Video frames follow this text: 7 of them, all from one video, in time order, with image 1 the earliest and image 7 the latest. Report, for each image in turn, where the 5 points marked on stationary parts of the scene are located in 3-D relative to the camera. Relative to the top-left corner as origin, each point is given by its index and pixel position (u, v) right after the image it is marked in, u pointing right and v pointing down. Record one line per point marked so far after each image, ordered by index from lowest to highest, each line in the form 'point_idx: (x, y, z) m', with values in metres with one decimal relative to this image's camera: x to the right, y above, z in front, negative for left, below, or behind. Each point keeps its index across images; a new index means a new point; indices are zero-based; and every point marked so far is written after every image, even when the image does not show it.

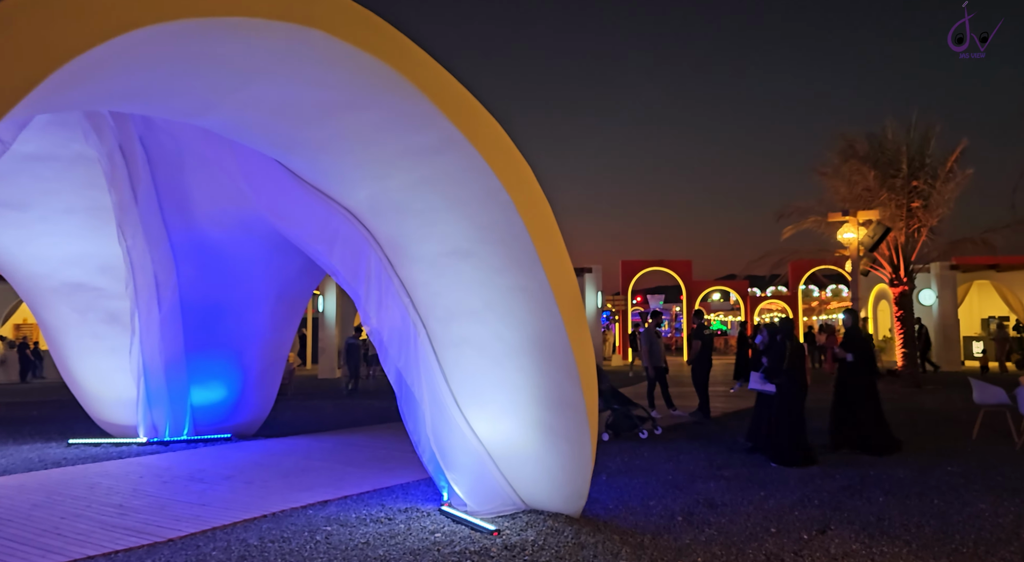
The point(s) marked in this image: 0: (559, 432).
0: (+0.4, -1.3, +5.6) m
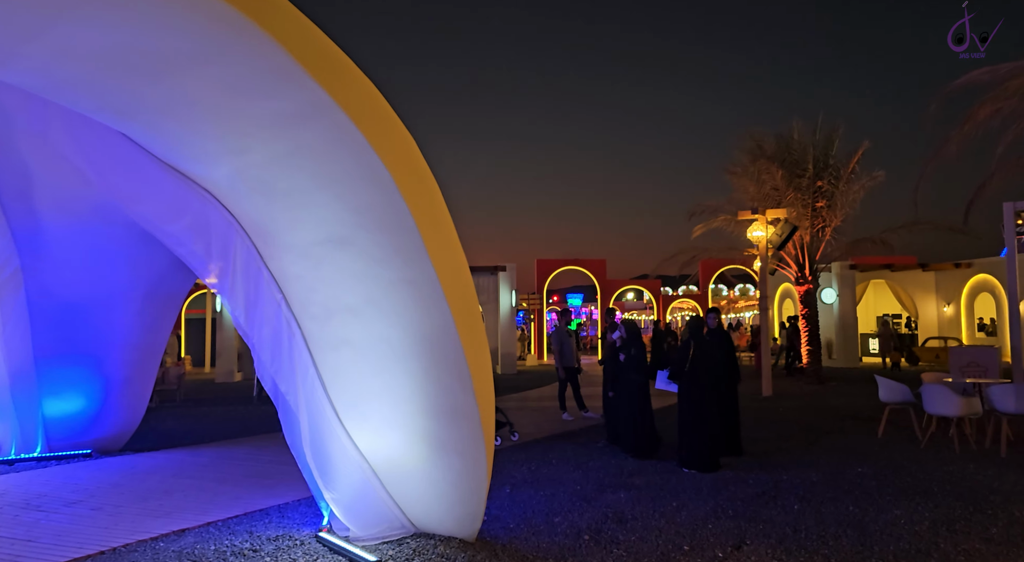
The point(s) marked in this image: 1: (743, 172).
0: (-0.4, -1.2, +4.9) m
1: (+5.6, +2.7, +16.5) m
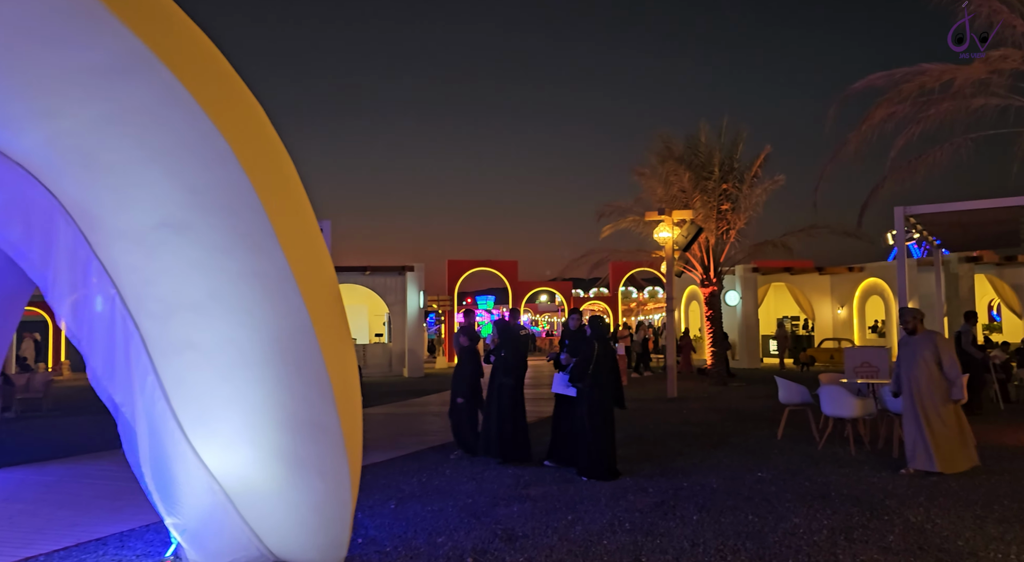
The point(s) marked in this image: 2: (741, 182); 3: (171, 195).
0: (-1.3, -1.2, +4.3) m
1: (+3.4, +2.6, +16.5) m
2: (+5.6, +2.4, +16.4) m
3: (-2.0, +0.5, +4.0) m
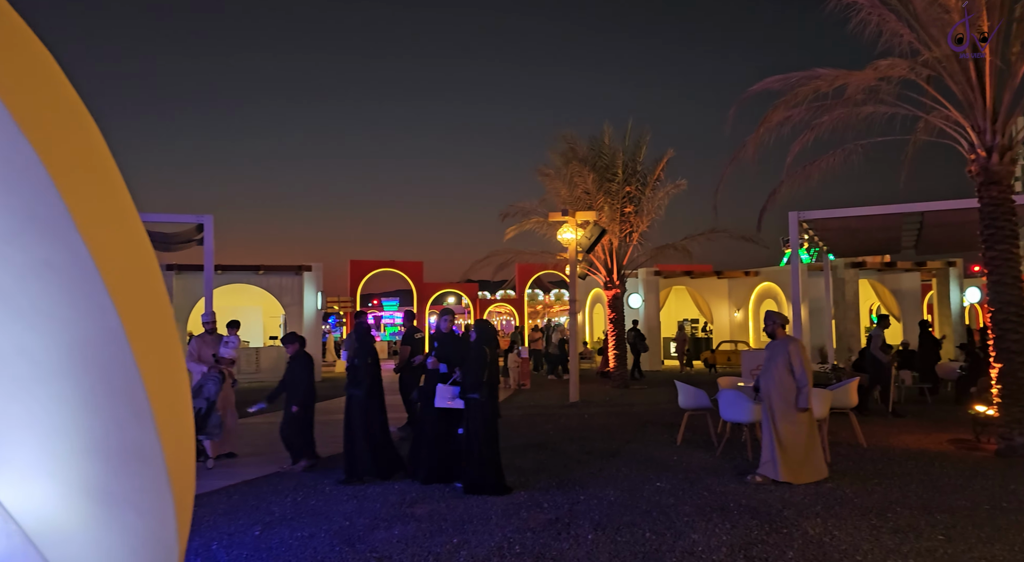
0: (-2.0, -1.1, +3.5) m
1: (+1.1, +2.6, +16.2) m
2: (+3.2, +2.3, +16.5) m
3: (-2.7, +0.6, +3.2) m
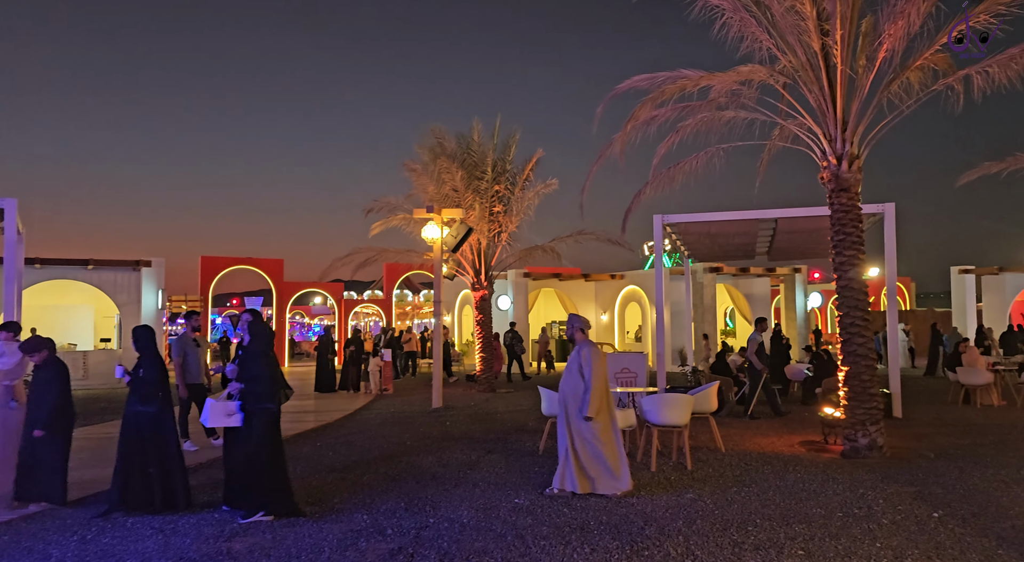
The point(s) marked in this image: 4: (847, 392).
0: (-2.7, -1.1, +2.4) m
1: (-2.0, +2.6, +15.5) m
2: (0.0, +2.3, +16.2) m
3: (-3.3, +0.6, +2.0) m
4: (+3.7, -1.2, +7.4) m
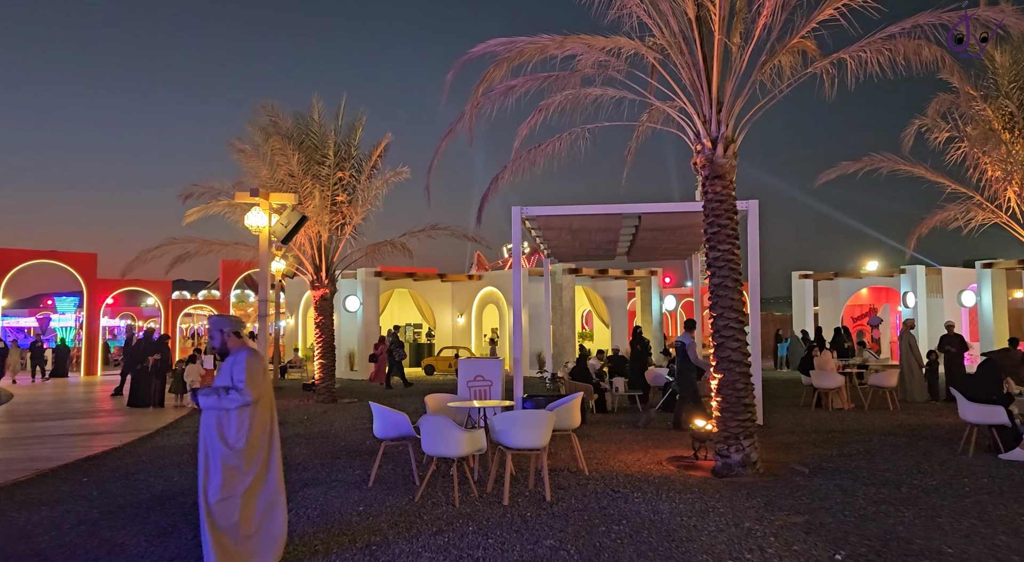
0: (-3.2, -0.9, +0.4) m
1: (-5.2, +2.6, +13.4) m
2: (-3.3, +2.4, +14.5) m
3: (-3.7, +0.8, -0.1) m
4: (+2.0, -1.2, +6.6) m
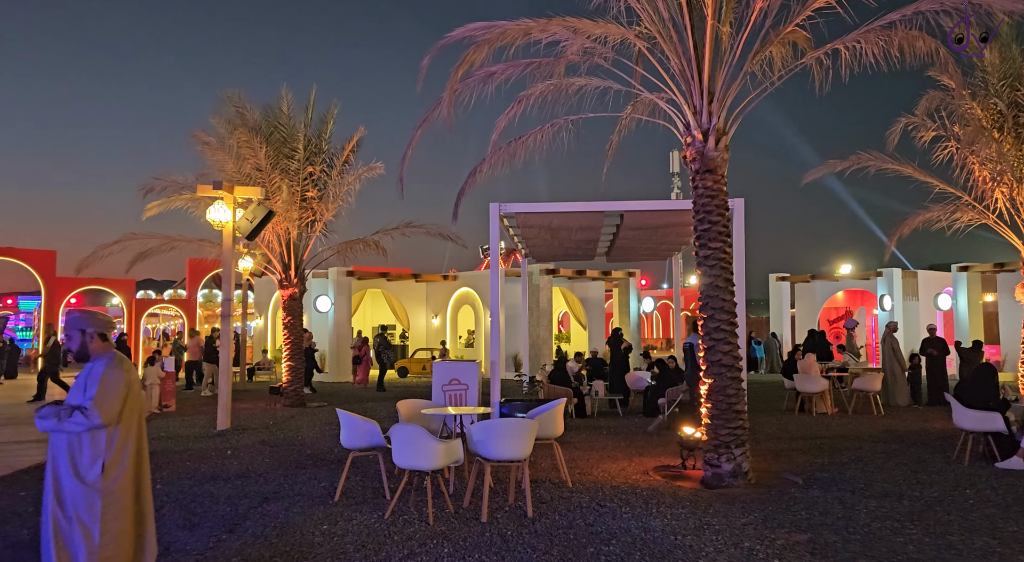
0: (-3.2, -0.9, -0.1) m
1: (-5.6, +2.7, +12.8) m
2: (-3.7, +2.4, +13.9) m
3: (-3.6, +0.8, -0.7) m
4: (+1.8, -1.2, +6.2) m
